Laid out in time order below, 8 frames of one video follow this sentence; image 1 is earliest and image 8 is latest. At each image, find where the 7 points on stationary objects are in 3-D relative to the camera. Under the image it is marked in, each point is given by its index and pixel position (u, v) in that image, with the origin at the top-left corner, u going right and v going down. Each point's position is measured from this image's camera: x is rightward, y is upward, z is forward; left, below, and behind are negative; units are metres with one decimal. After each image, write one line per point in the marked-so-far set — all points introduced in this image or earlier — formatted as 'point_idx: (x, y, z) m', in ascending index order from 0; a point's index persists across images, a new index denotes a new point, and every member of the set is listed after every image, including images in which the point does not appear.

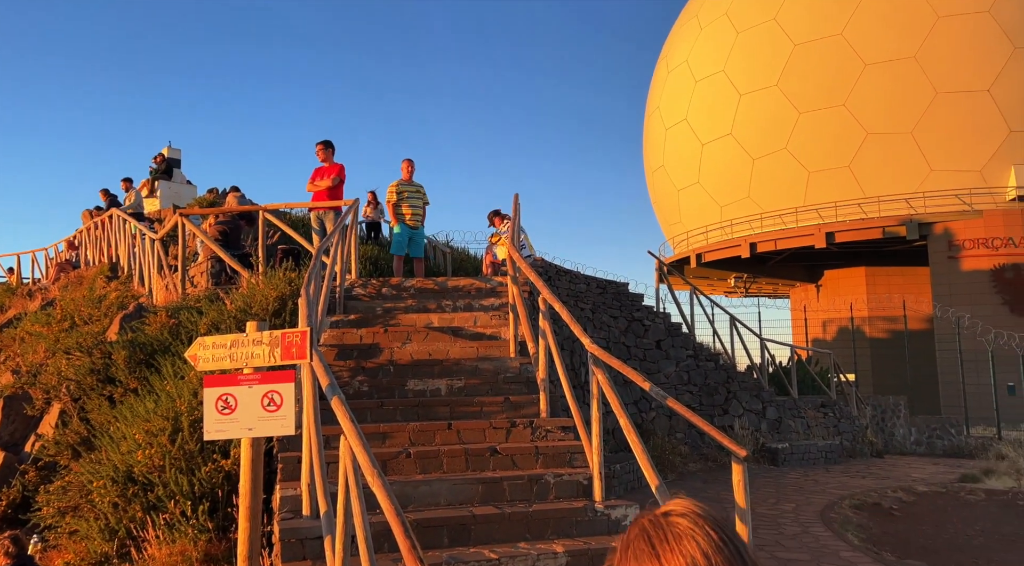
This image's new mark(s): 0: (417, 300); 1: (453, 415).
0: (-1.5, -0.3, +10.5) m
1: (-0.6, -1.6, +8.3) m
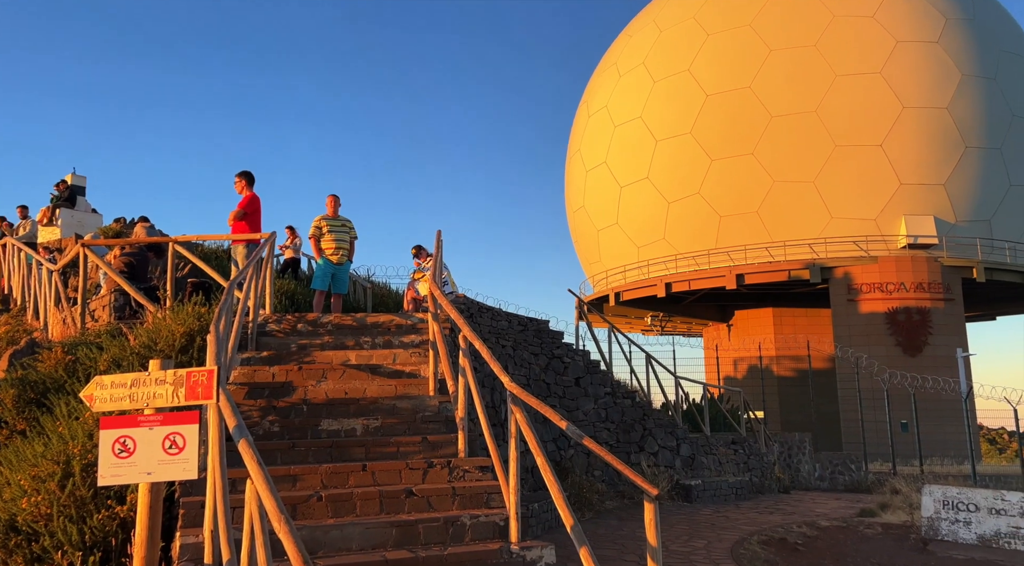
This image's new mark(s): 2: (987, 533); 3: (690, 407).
0: (-2.7, -0.8, +10.3) m
1: (-1.7, -2.1, +8.1) m
2: (+6.0, -3.1, +8.3) m
3: (+3.2, -2.2, +11.9) m
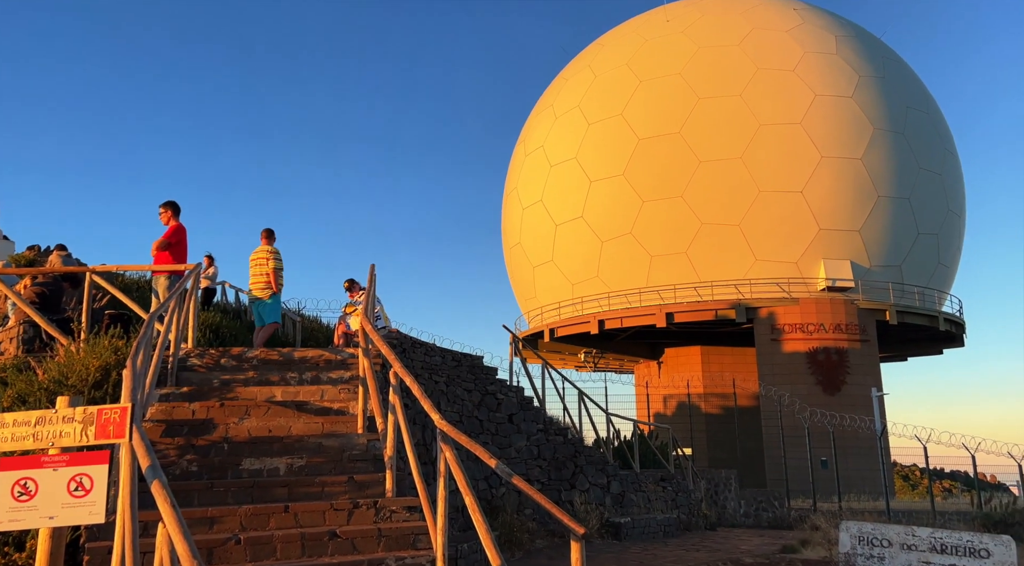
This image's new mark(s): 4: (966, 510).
0: (-3.8, -1.3, +10.0) m
1: (-2.5, -2.5, +7.8) m
2: (+5.1, -3.7, +8.6) m
3: (+2.0, -2.9, +12.0) m
4: (+7.2, -3.6, +10.6) m
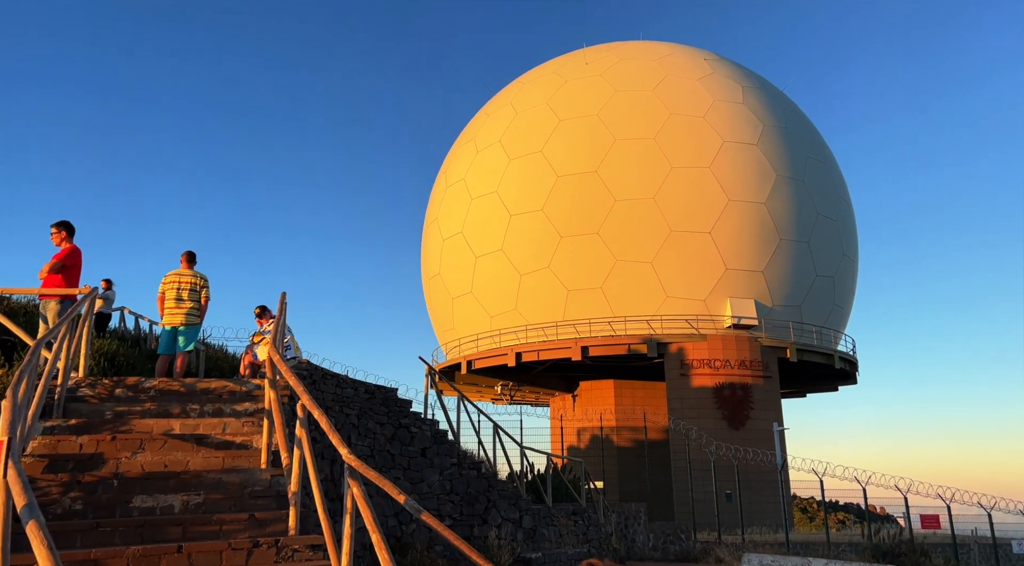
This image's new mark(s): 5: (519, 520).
0: (-5.0, -1.7, +9.5) m
1: (-3.6, -2.8, +7.4) m
2: (+3.8, -4.3, +8.9) m
3: (+0.4, -3.5, +12.0) m
4: (+5.7, -4.3, +11.1) m
5: (+0.1, -3.9, +11.1) m
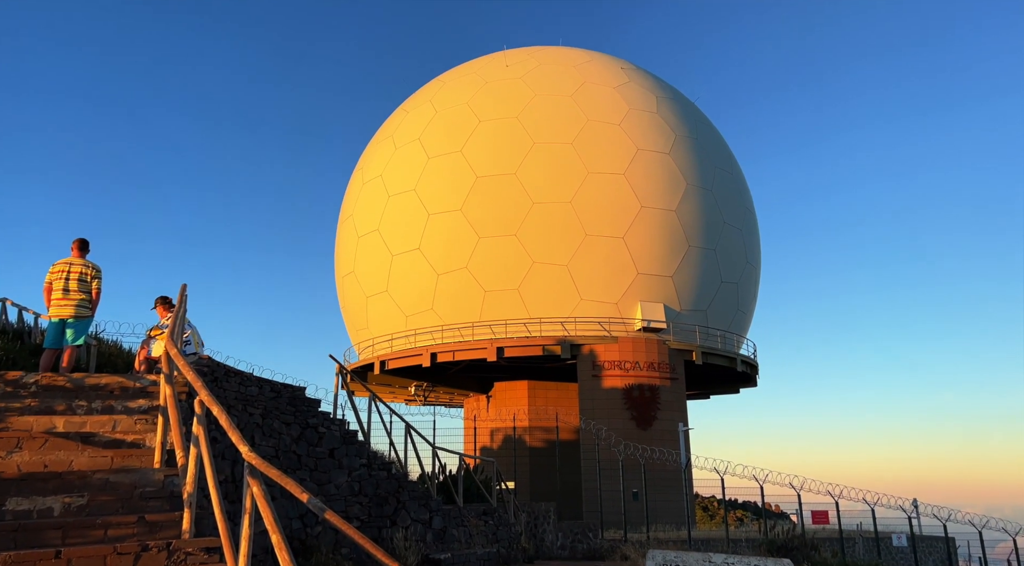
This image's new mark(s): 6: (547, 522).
0: (-6.3, -1.6, +8.9) m
1: (-4.7, -2.7, +7.0) m
2: (+2.6, -4.3, +9.2) m
3: (-1.1, -3.5, +11.9) m
4: (+4.2, -4.4, +11.6) m
5: (-1.4, -3.9, +10.9) m
6: (+0.8, -4.6, +13.0) m
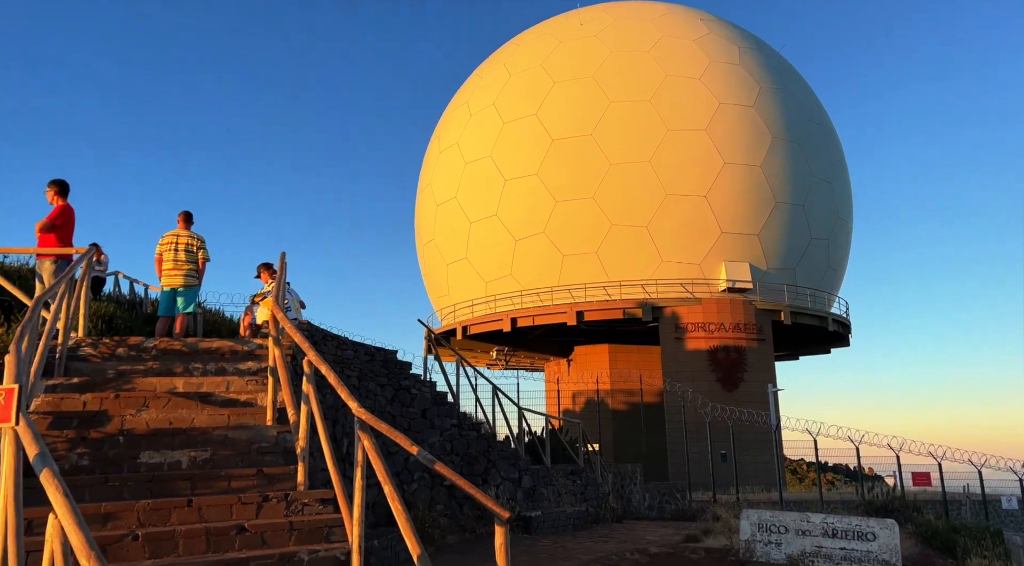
0: (-5.0, -1.1, +9.5) m
1: (-3.6, -2.3, +7.5) m
2: (+3.9, -3.7, +9.2) m
3: (+0.4, -2.8, +12.1) m
4: (+5.7, -3.7, +11.4) m
5: (+0.1, -3.3, +11.2) m
6: (+2.4, -3.9, +13.1) m
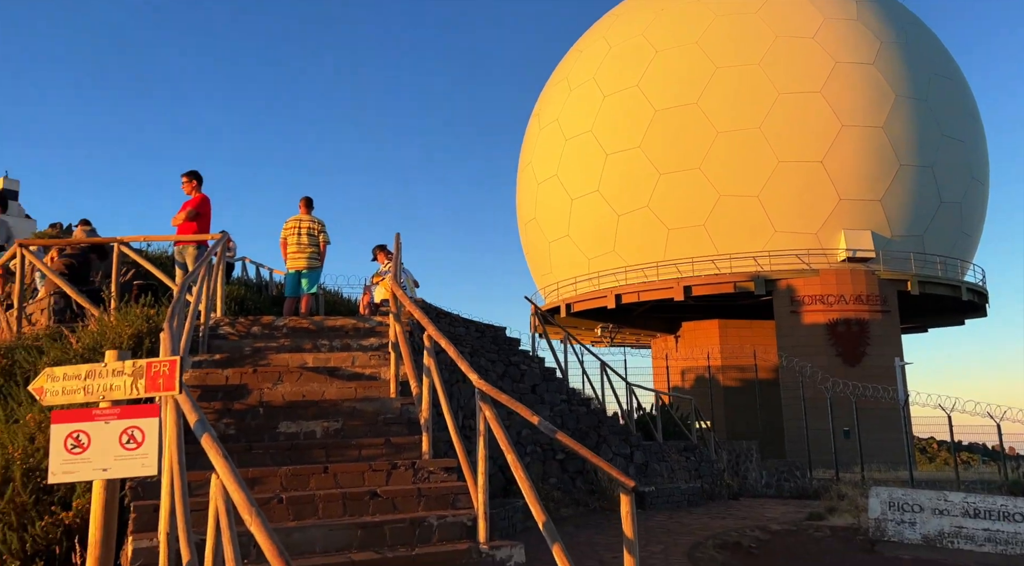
0: (-3.4, -0.9, +10.1) m
1: (-2.2, -2.1, +7.9) m
2: (+5.4, -3.3, +8.7) m
3: (+2.4, -2.4, +12.1) m
4: (+7.6, -3.1, +10.7) m
5: (+2.0, -2.9, +11.2) m
6: (+4.5, -3.4, +12.8) m
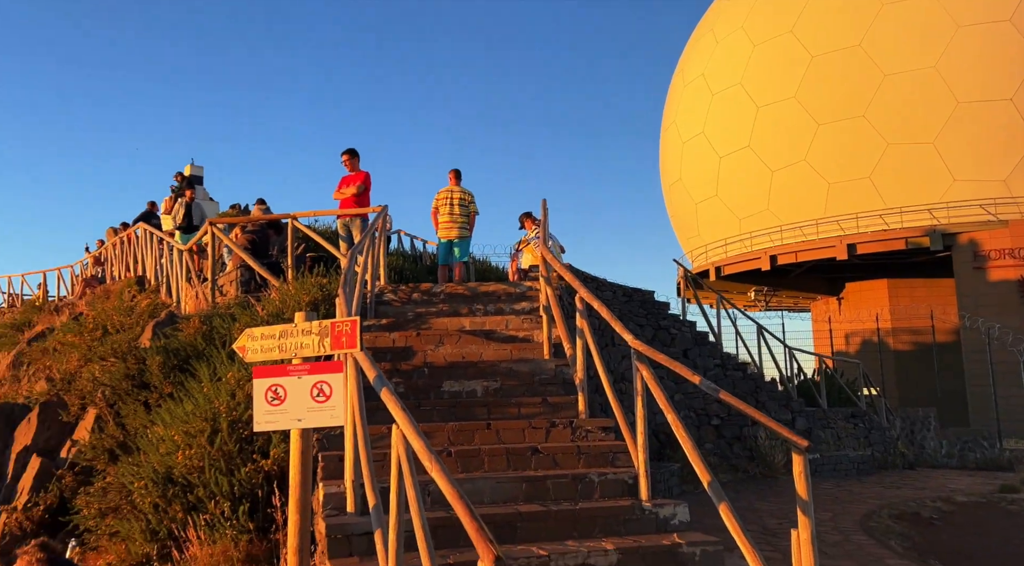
0: (-1.1, -0.4, +10.6) m
1: (-0.3, -1.6, +8.3) m
2: (+7.4, -2.6, +7.7) m
3: (+5.0, -1.7, +11.5) m
4: (+9.8, -2.4, +9.2) m
5: (+4.4, -2.2, +10.7) m
6: (+7.3, -2.6, +11.9) m
